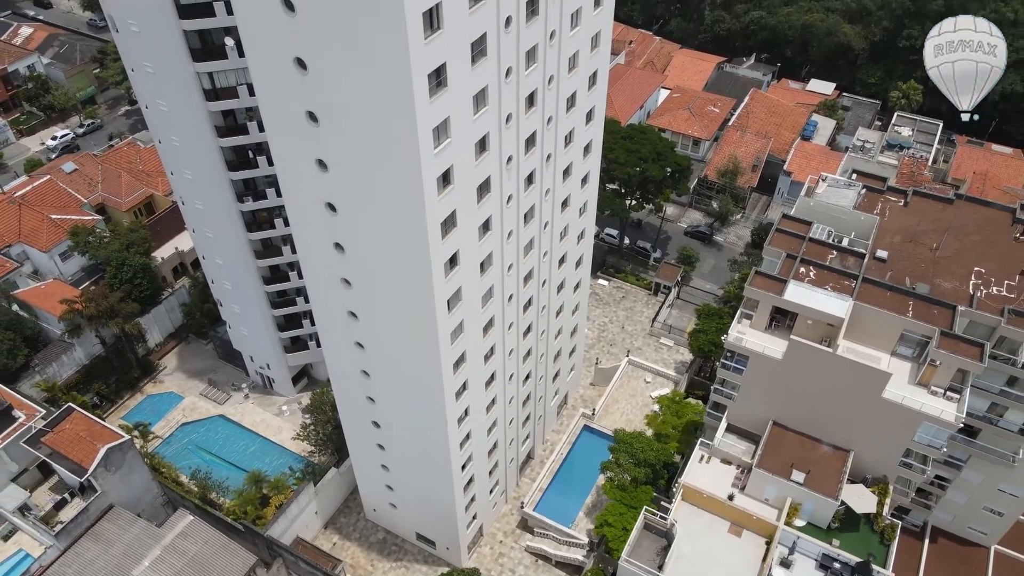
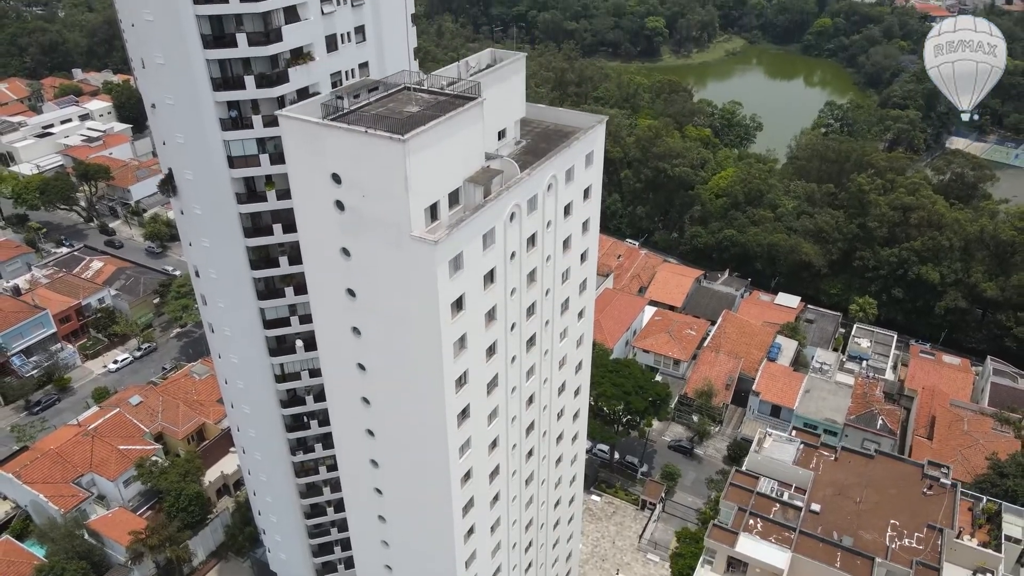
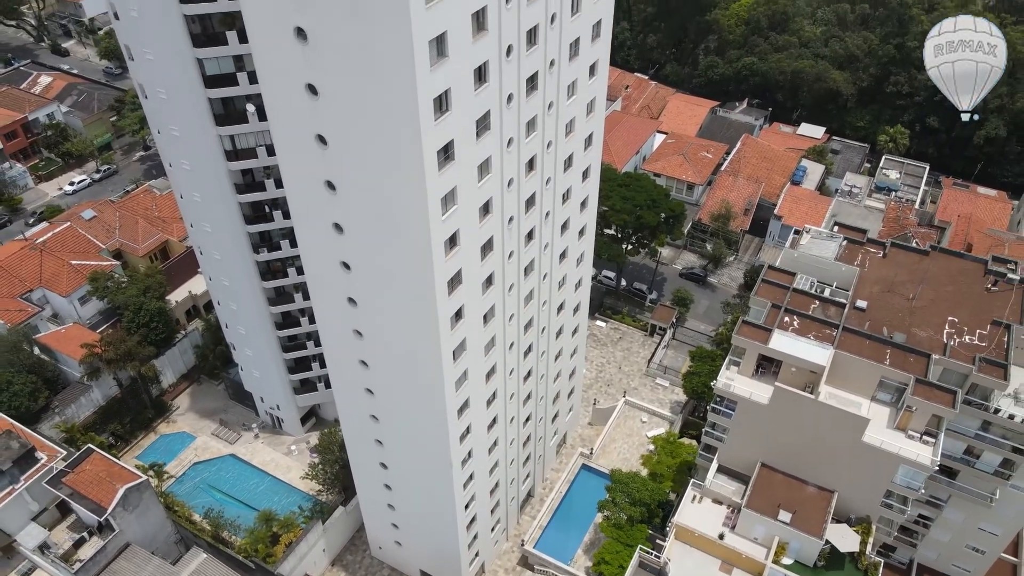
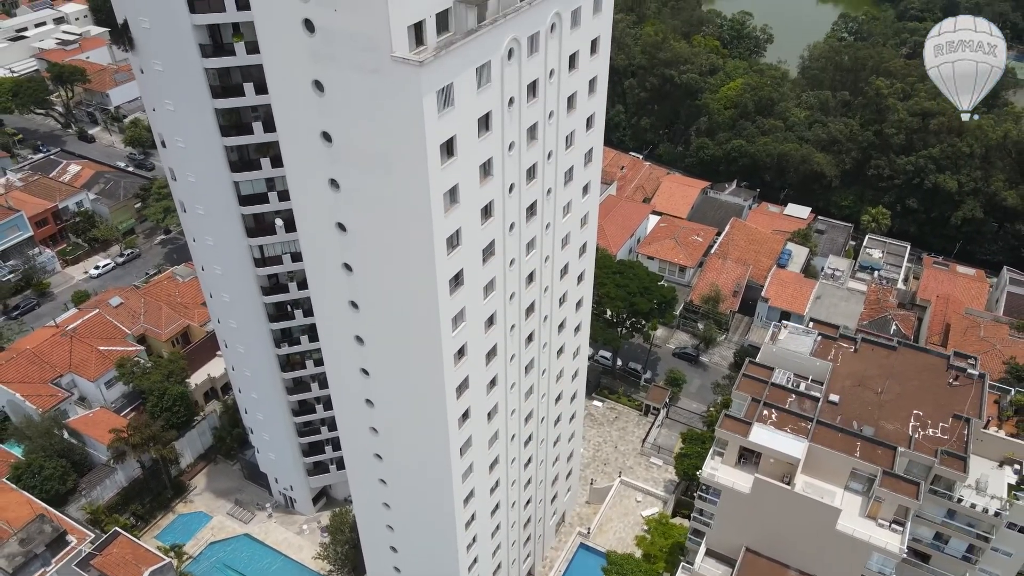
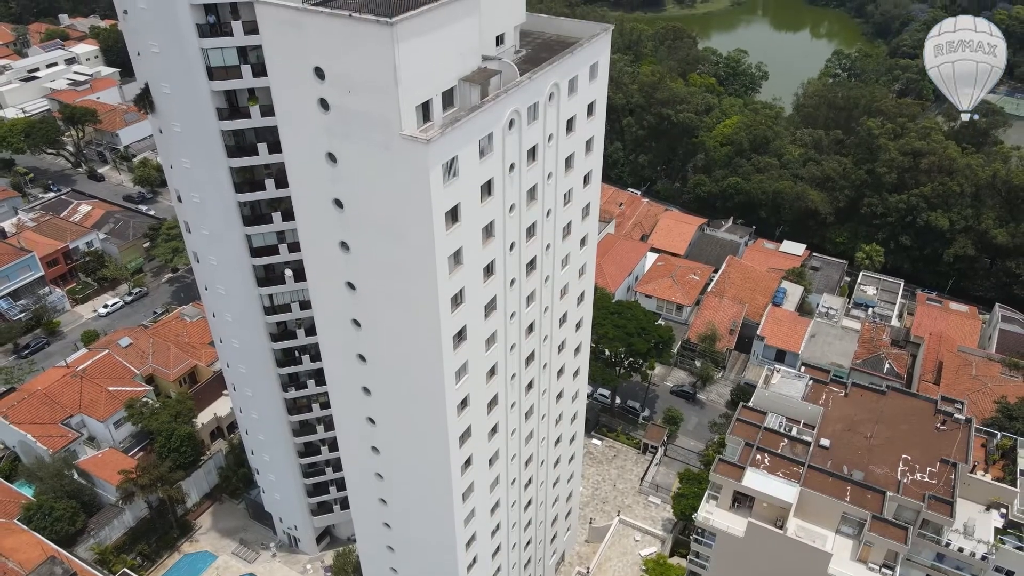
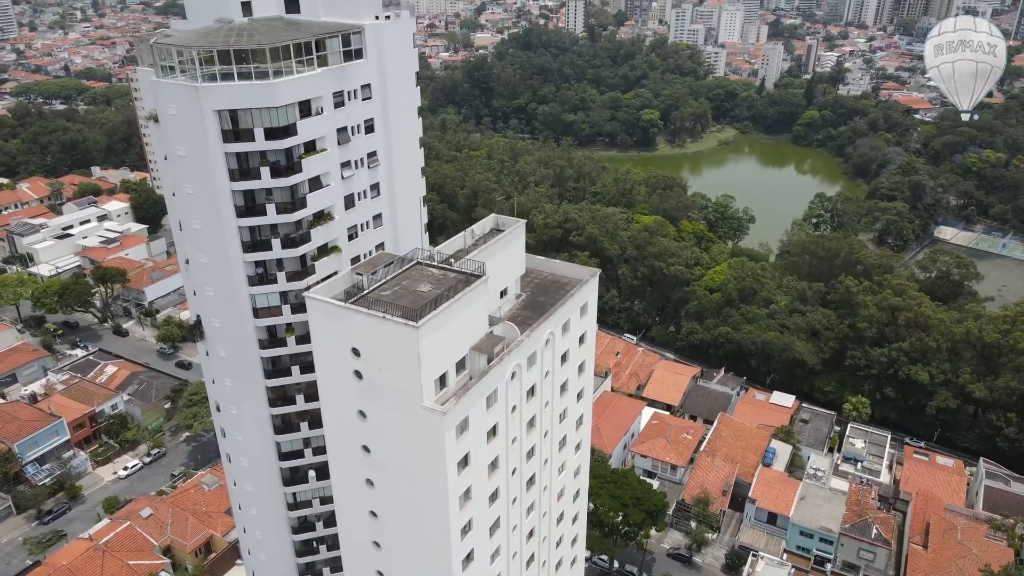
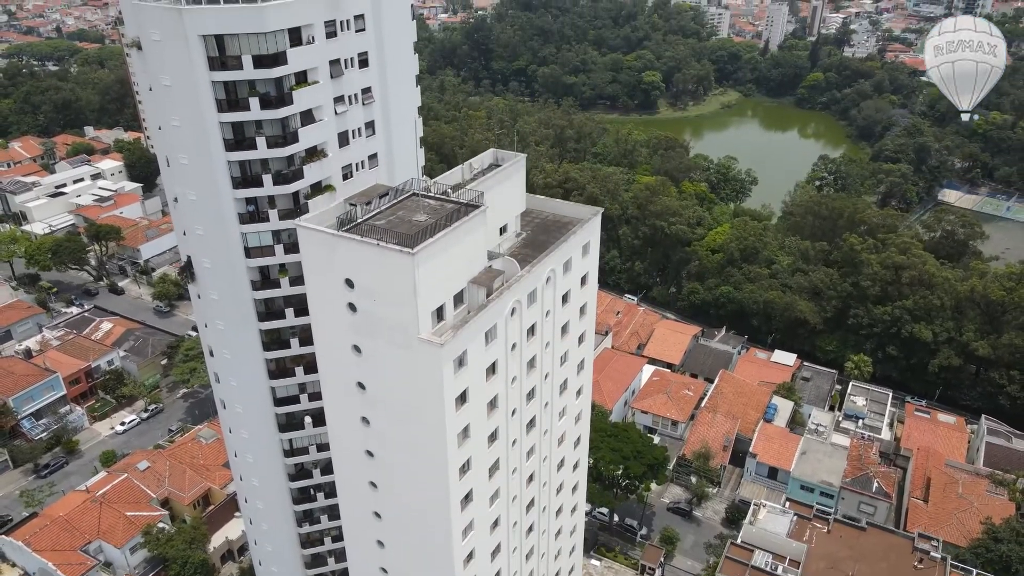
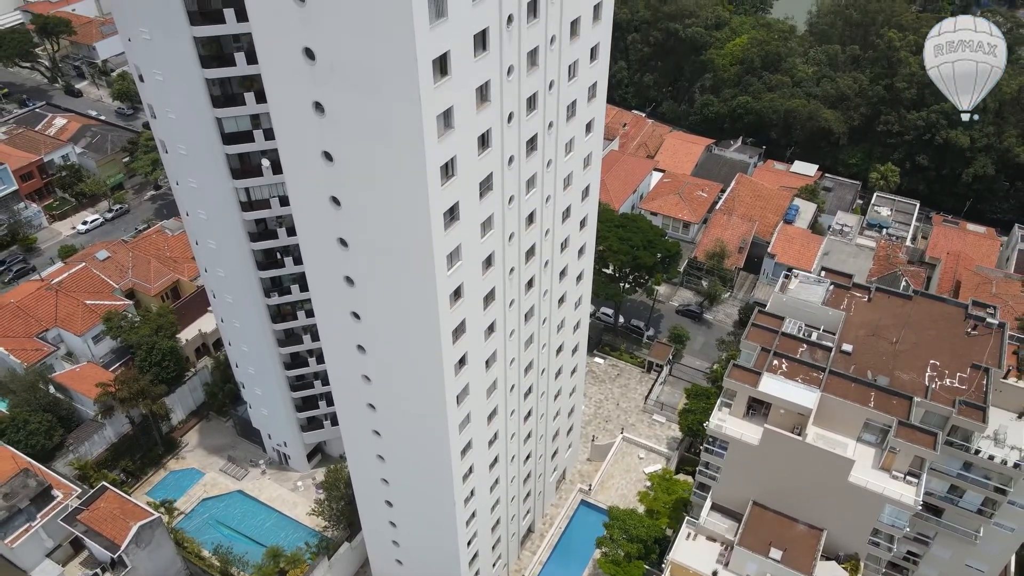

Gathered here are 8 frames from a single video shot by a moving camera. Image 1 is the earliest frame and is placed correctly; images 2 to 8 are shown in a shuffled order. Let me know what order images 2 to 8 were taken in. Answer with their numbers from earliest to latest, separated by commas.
3, 8, 4, 5, 2, 7, 6
